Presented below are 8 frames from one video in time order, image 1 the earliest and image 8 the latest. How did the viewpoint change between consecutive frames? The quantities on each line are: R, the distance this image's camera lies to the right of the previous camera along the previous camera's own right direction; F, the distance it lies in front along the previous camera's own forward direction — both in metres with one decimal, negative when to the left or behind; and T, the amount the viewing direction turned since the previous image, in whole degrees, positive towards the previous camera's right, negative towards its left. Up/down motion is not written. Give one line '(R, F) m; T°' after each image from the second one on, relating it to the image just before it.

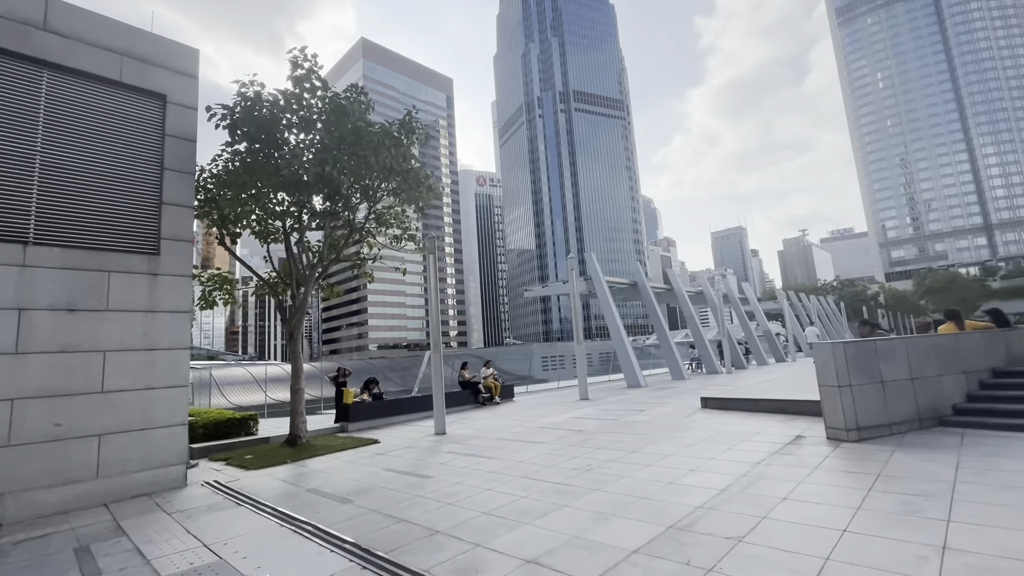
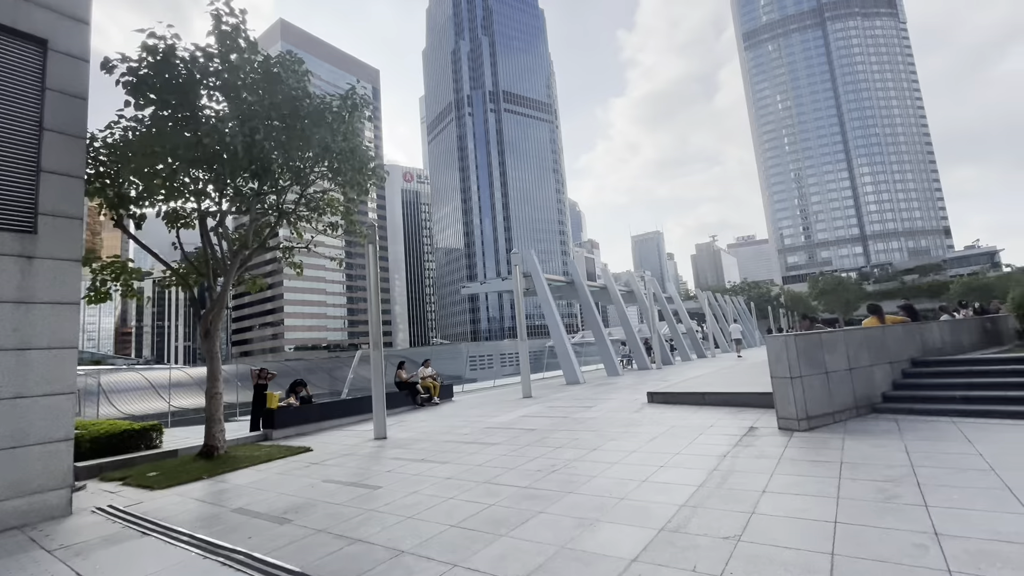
(-0.4, +0.5) m; +9°
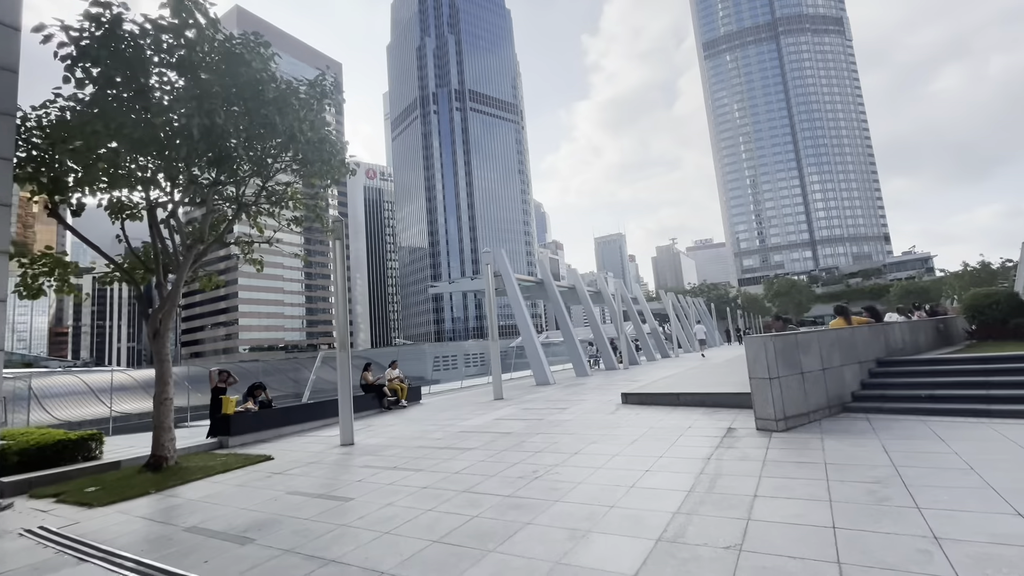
(-0.2, +0.3) m; +4°
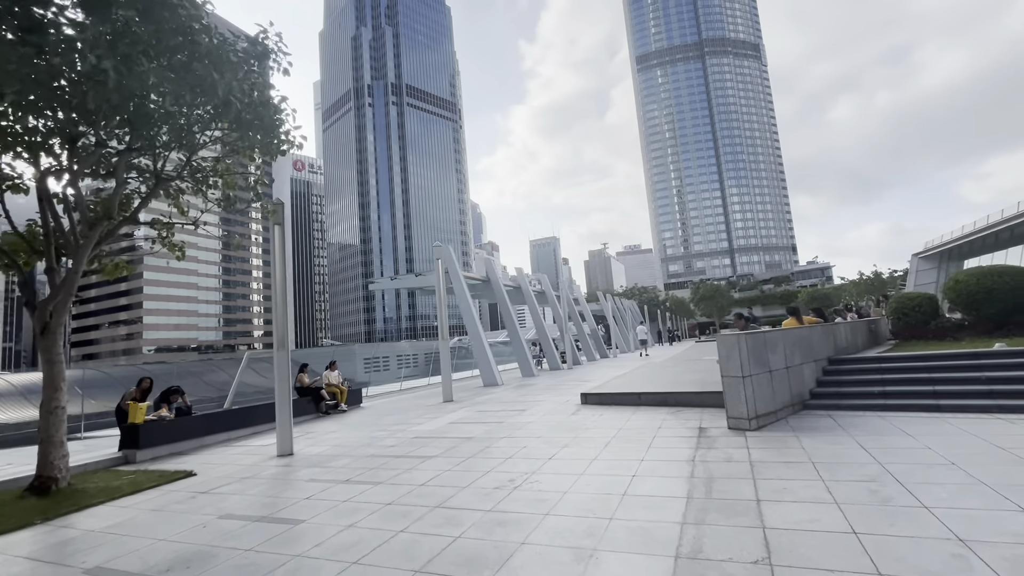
(-0.5, +0.6) m; +8°
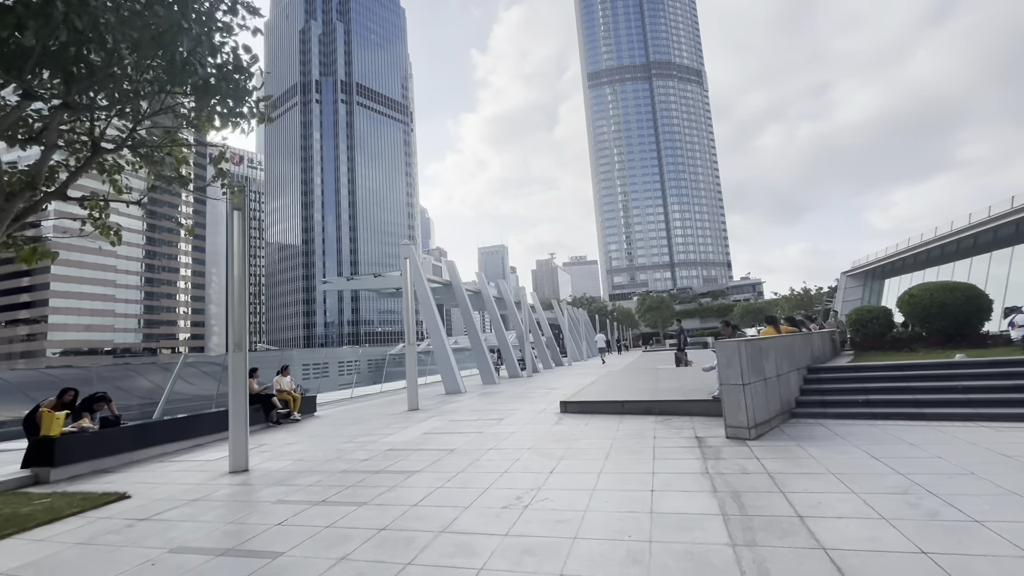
(-0.7, +0.6) m; +6°
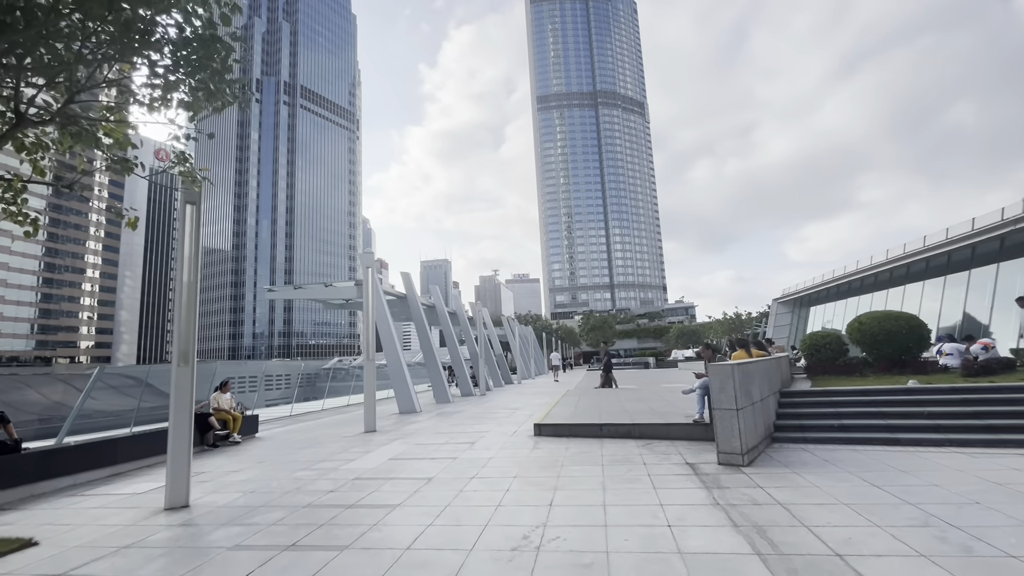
(-0.7, +0.5) m; +7°
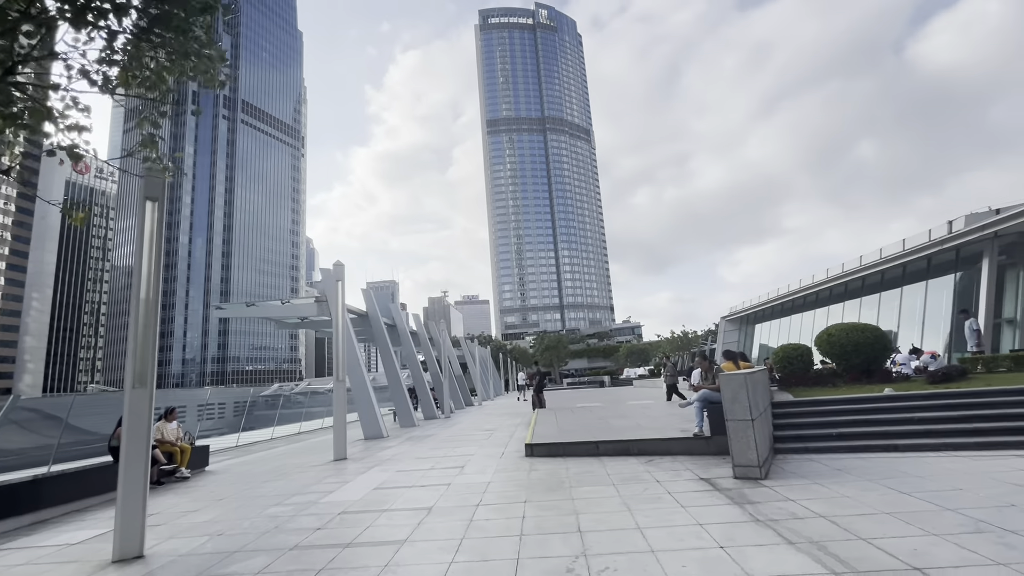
(-0.8, +0.5) m; +6°
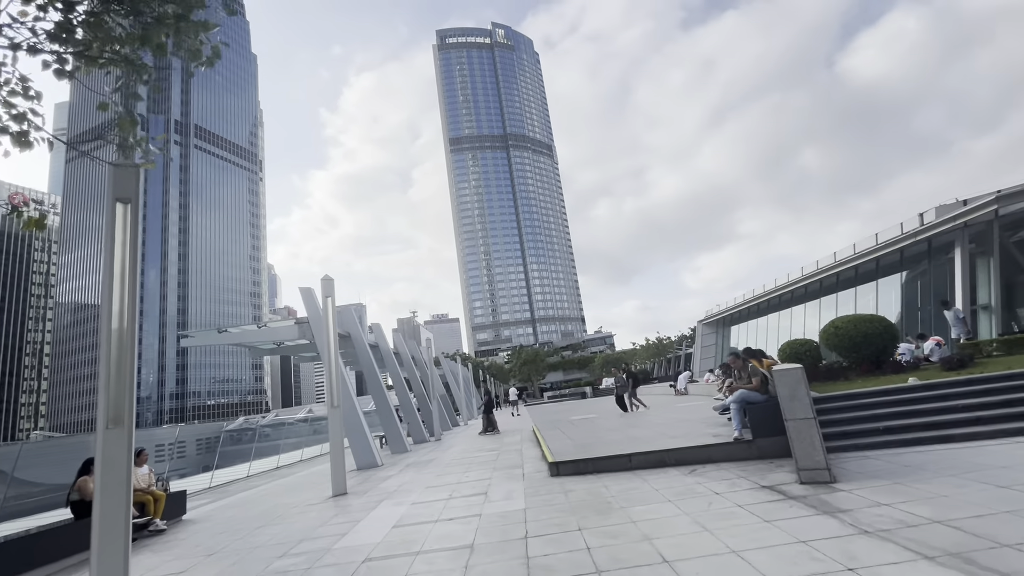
(-0.8, +0.7) m; +4°
